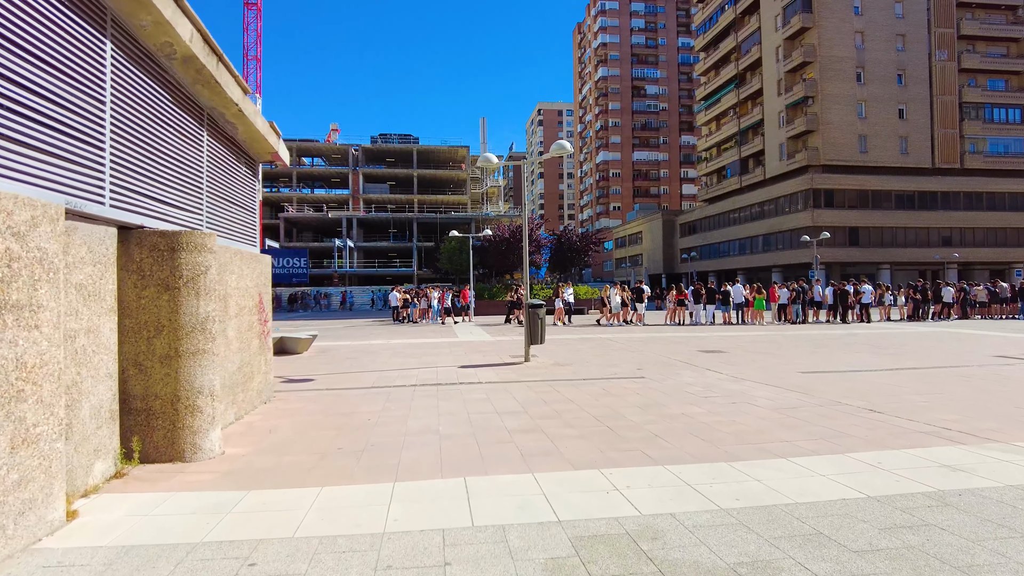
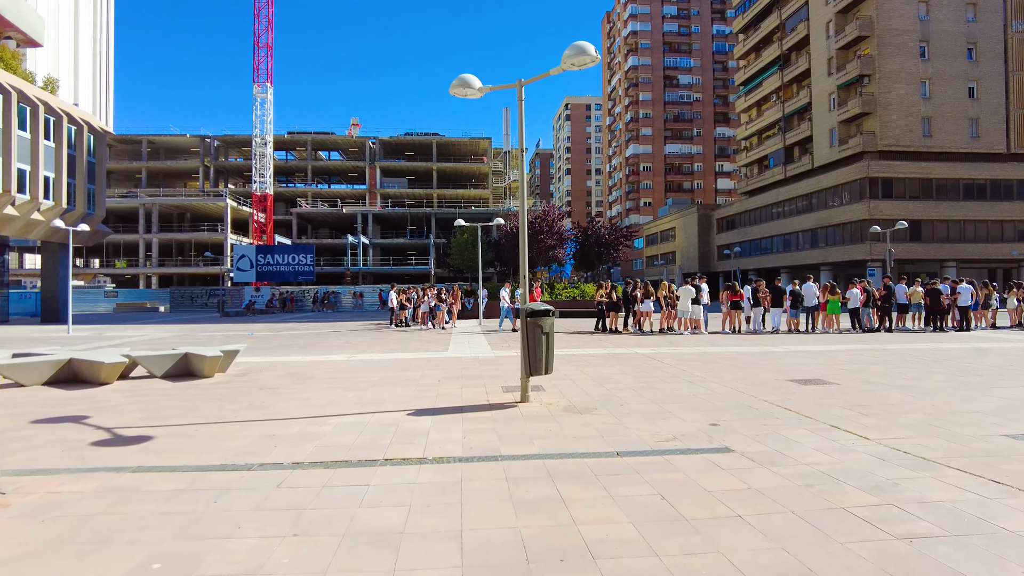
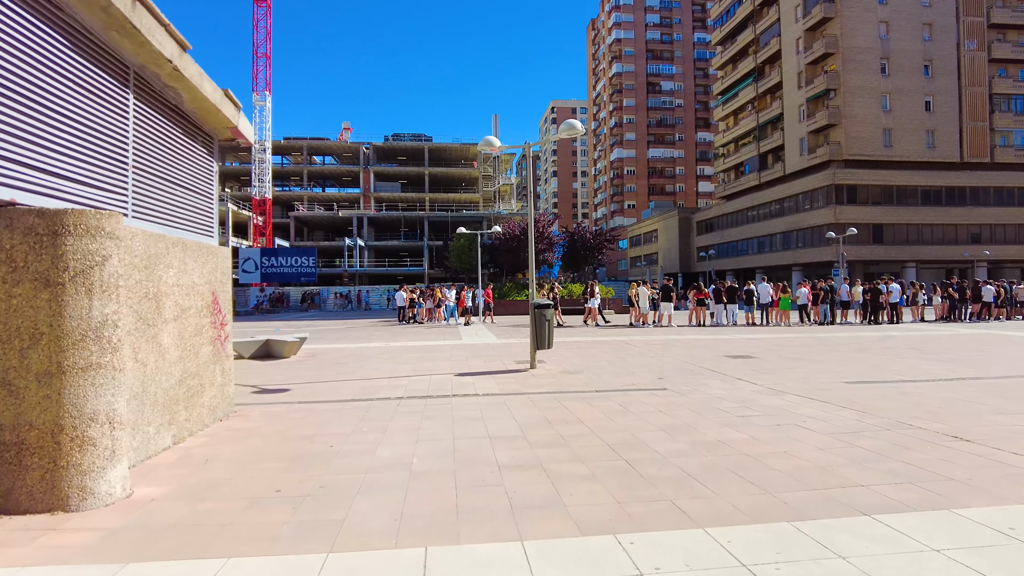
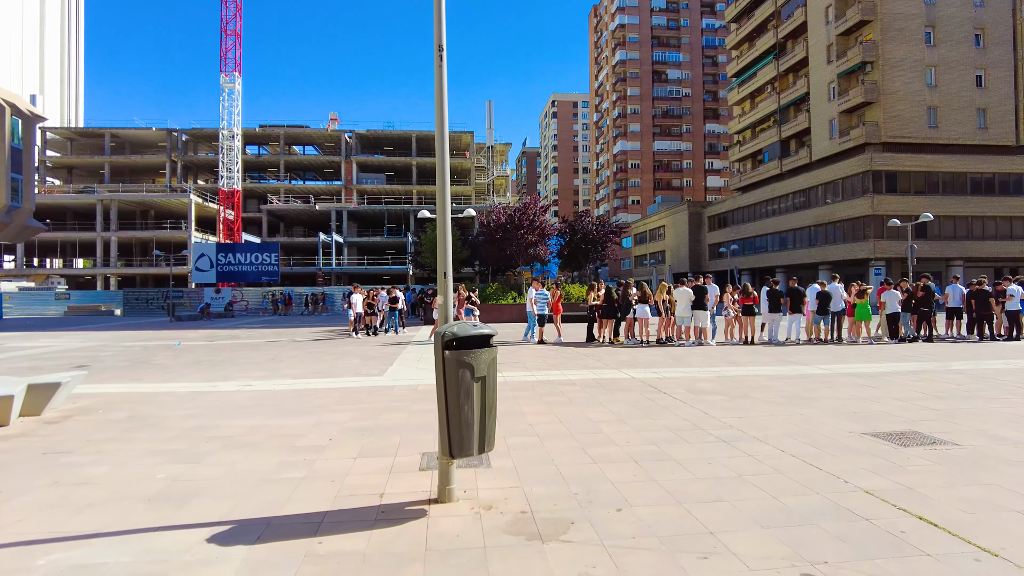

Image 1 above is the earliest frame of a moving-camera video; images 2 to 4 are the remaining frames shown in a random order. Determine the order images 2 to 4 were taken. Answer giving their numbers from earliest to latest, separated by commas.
3, 2, 4
